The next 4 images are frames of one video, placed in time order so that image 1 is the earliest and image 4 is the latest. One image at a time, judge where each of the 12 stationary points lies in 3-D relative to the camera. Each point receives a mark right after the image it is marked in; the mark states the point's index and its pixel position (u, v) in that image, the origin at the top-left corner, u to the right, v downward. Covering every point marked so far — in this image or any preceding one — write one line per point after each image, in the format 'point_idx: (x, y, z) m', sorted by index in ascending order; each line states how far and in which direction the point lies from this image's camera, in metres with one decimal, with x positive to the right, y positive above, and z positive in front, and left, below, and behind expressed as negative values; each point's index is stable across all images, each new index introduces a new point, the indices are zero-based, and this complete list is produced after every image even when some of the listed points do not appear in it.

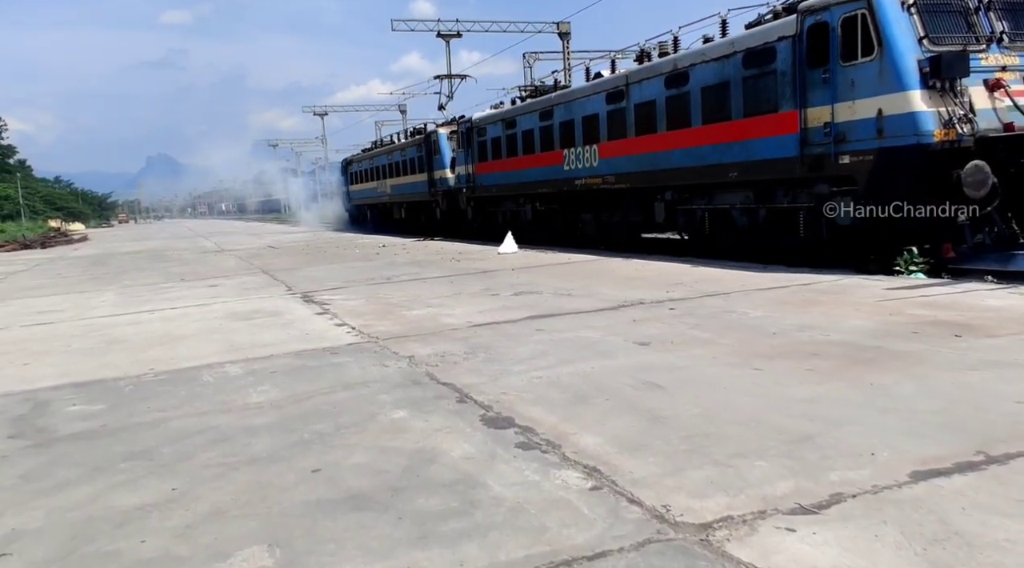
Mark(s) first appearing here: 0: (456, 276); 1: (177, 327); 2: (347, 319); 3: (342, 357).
0: (-0.9, +0.1, +13.6) m
1: (-3.9, -0.5, +10.0) m
2: (-1.8, -0.4, +9.6) m
3: (-1.4, -0.6, +7.1) m
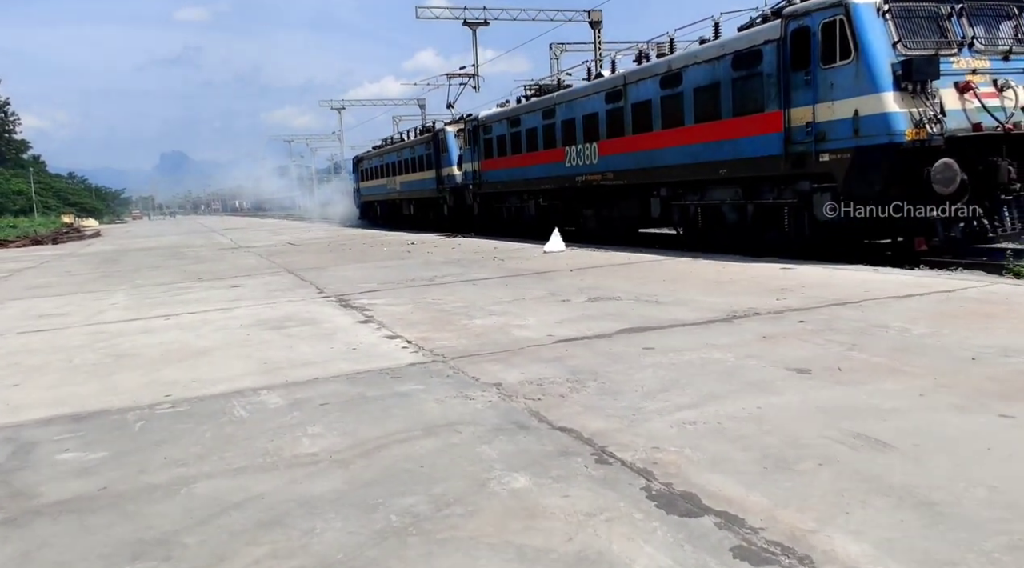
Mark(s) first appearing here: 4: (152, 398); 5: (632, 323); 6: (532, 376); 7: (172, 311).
0: (0.0, +0.1, +12.1) m
1: (-3.1, -0.5, +8.6) m
2: (-1.0, -0.4, +8.1) m
3: (-0.6, -0.7, +5.6) m
4: (-2.5, -0.8, +5.9) m
5: (+1.0, -0.3, +7.5) m
6: (+0.1, -0.6, +5.6) m
7: (-4.5, -0.4, +11.3) m
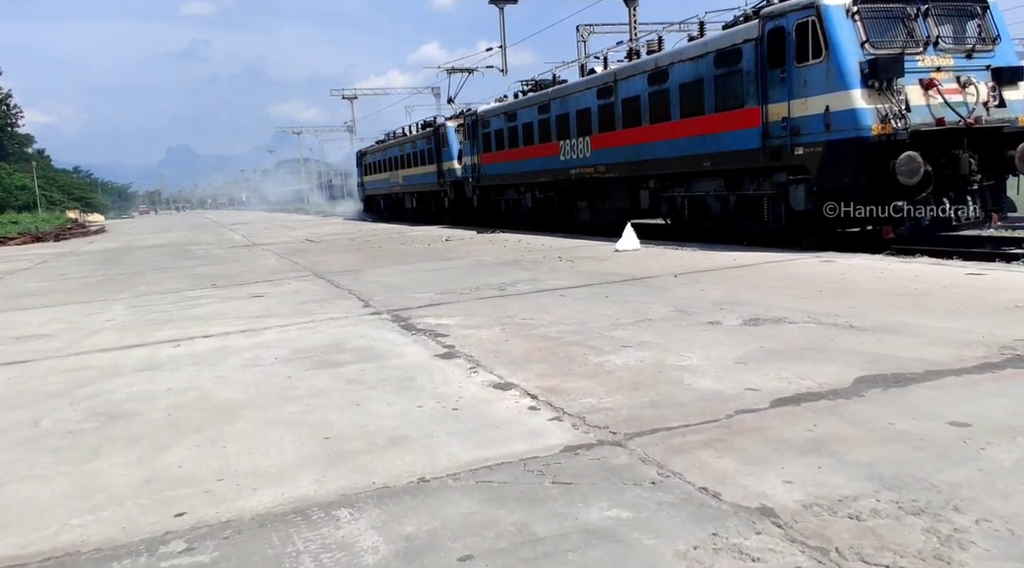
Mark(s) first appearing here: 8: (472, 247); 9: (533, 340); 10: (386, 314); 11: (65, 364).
0: (+1.0, 0.0, +9.7) m
1: (-2.1, -0.7, +6.2) m
2: (0.0, -0.6, +5.7) m
3: (+0.4, -0.8, +3.2) m
4: (-1.5, -1.0, +3.5) m
5: (+2.1, -0.5, +5.1) m
6: (+1.1, -0.8, +3.2) m
7: (-3.4, -0.5, +8.9) m
8: (-0.9, +0.8, +17.8) m
9: (+0.1, -0.4, +6.9) m
10: (-1.4, -0.3, +9.0) m
11: (-4.0, -0.7, +7.7) m
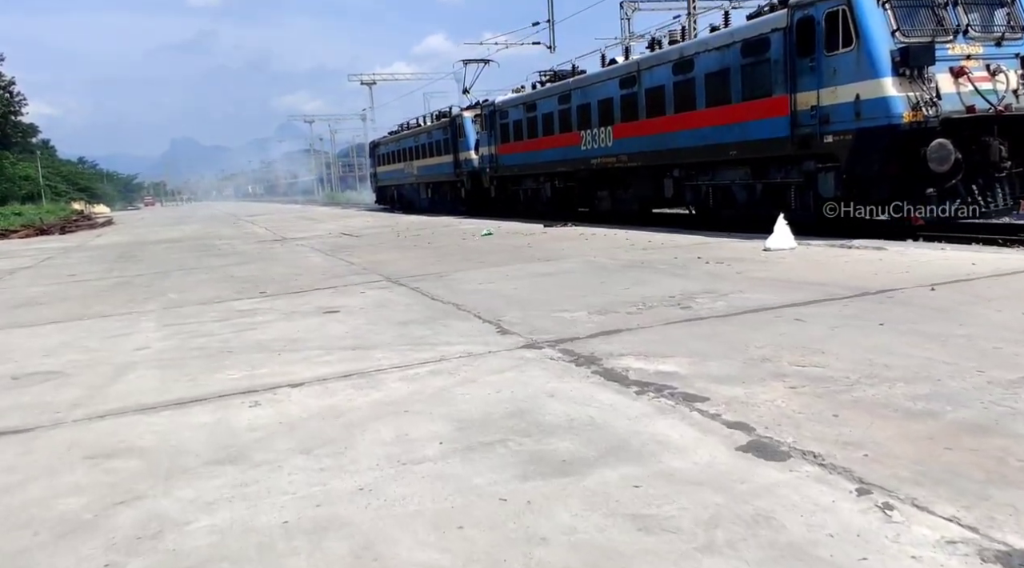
0: (+2.7, -0.2, +6.8) m
1: (-0.5, -0.9, +3.3) m
2: (+1.6, -0.8, +2.8) m
3: (+2.0, -1.1, +0.3) m
4: (+0.1, -1.2, +0.6) m
5: (+3.7, -0.7, +2.1) m
6: (+2.7, -1.0, +0.3) m
7: (-1.8, -0.7, +6.0) m
8: (+0.8, +0.7, +14.8) m
9: (+1.8, -0.6, +4.0) m
10: (+0.3, -0.5, +6.1) m
11: (-2.4, -0.9, +4.8) m
